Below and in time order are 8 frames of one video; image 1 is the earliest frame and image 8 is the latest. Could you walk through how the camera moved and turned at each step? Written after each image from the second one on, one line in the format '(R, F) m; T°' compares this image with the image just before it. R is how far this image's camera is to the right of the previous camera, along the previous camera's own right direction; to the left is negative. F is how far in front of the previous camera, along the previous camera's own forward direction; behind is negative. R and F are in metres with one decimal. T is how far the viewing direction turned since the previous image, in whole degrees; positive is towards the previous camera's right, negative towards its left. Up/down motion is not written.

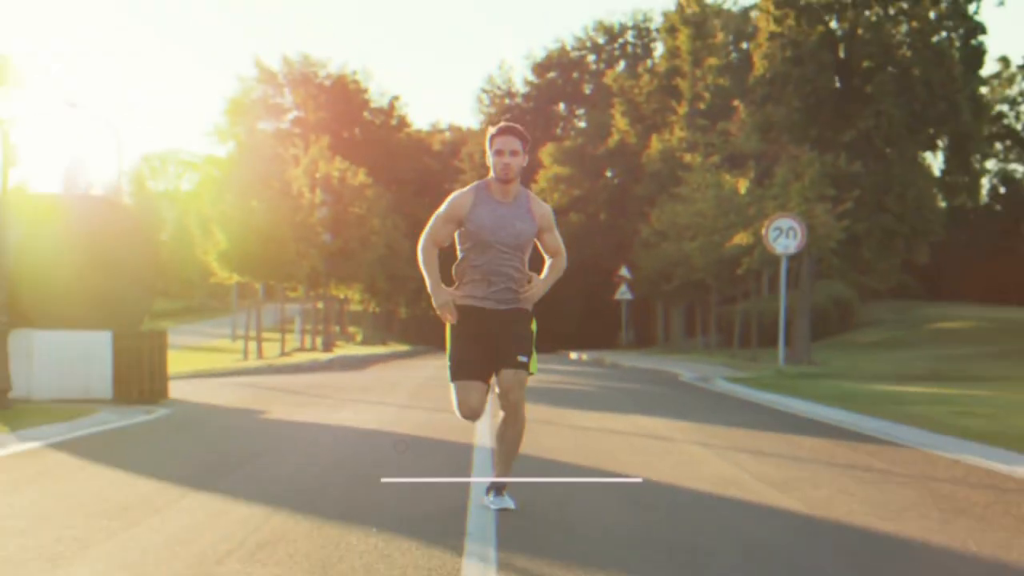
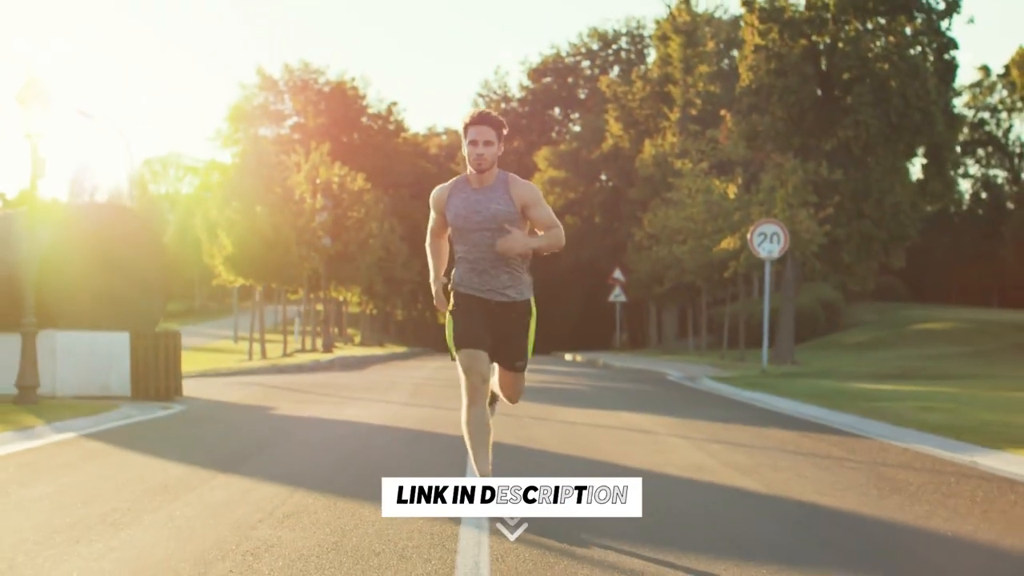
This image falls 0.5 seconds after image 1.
(0.0, -1.1) m; 0°
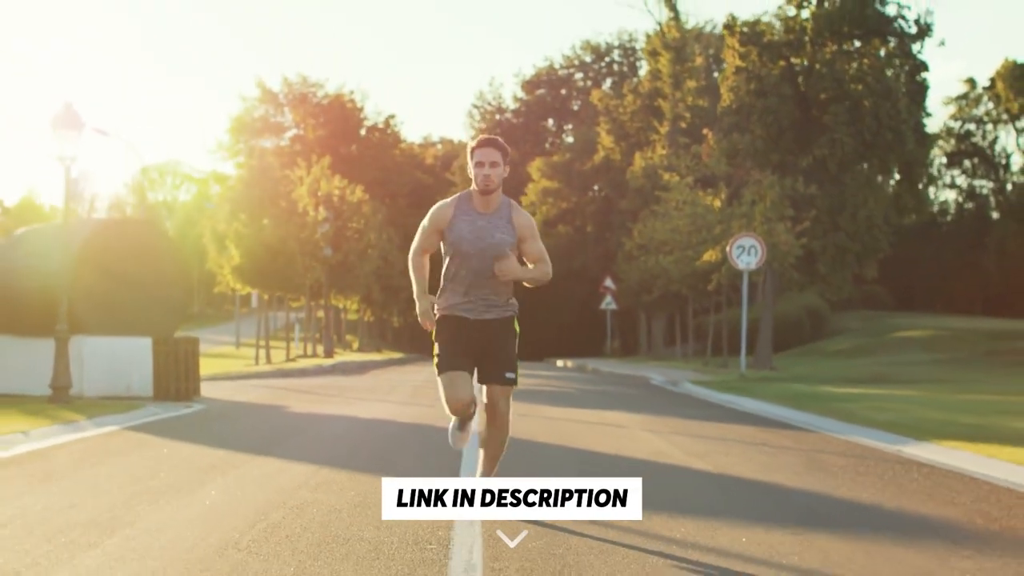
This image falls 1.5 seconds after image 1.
(0.0, -1.7) m; 0°
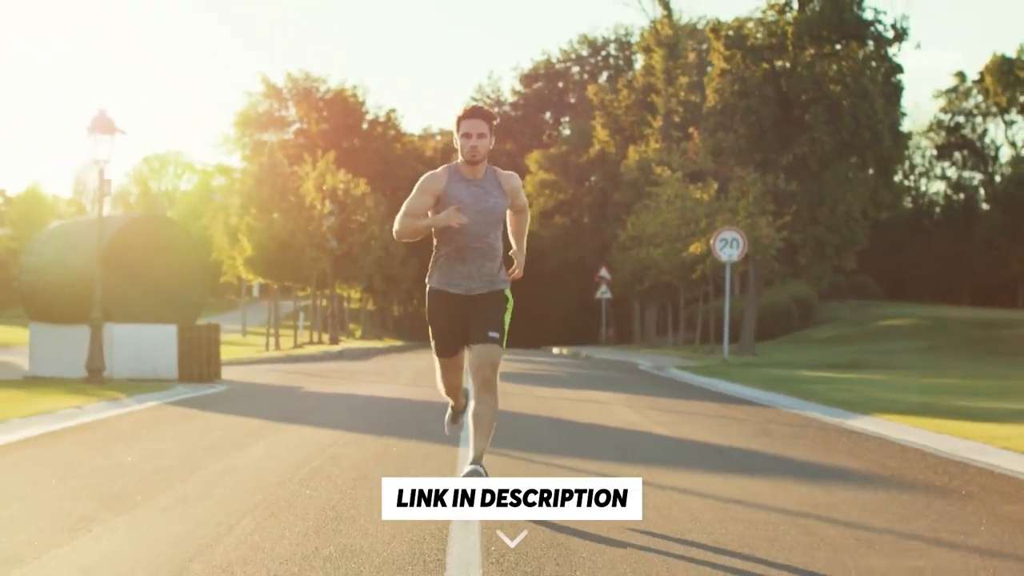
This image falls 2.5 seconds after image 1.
(+0.1, -1.9) m; 0°
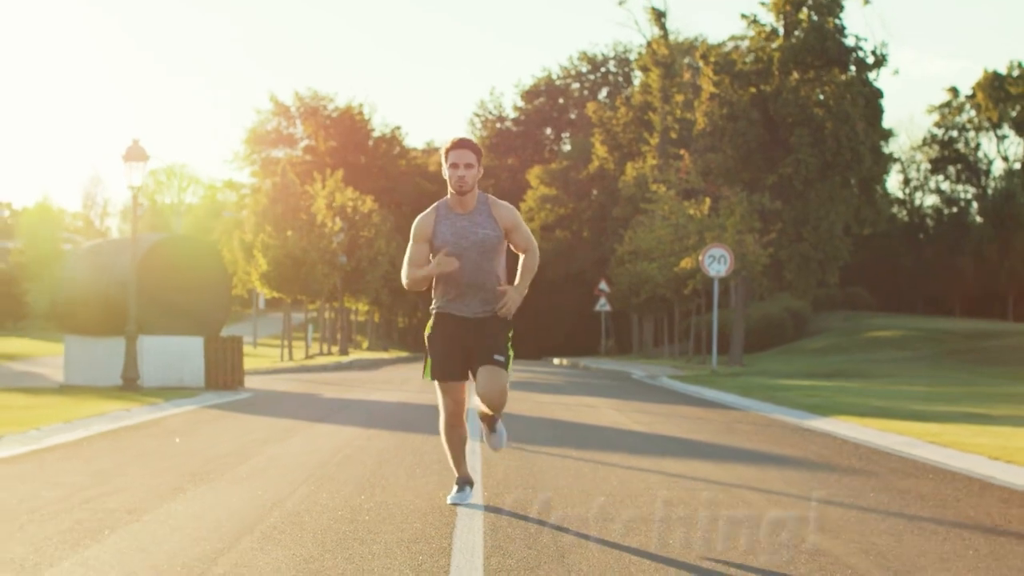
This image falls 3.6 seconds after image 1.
(+0.1, -2.0) m; 0°
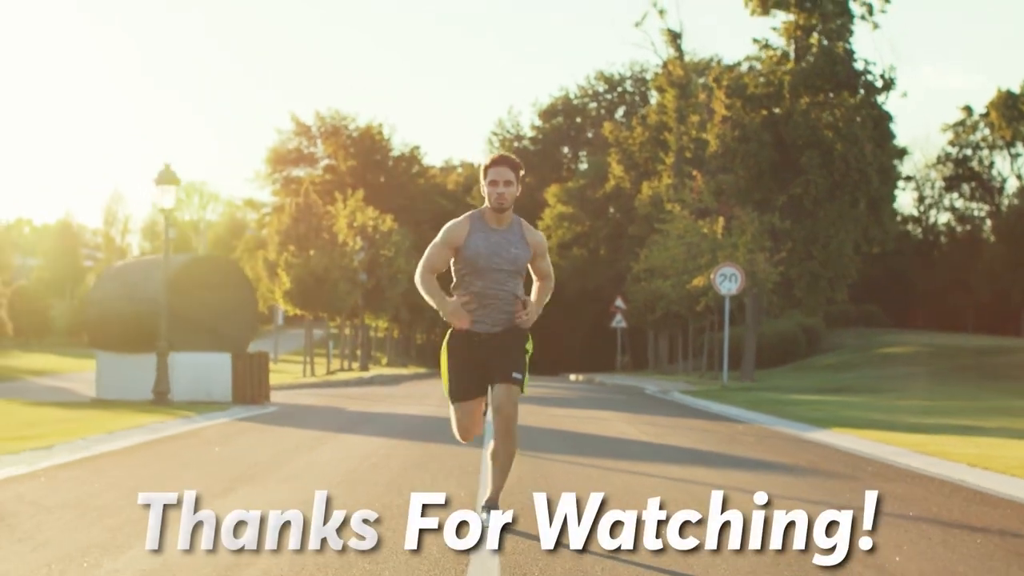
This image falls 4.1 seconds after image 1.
(0.0, -1.0) m; -1°
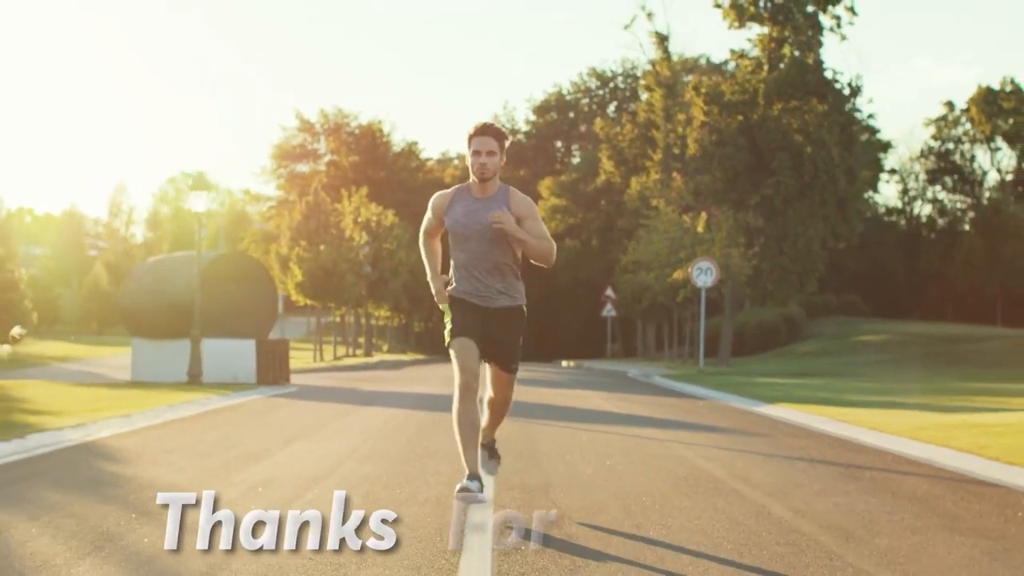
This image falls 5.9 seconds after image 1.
(0.0, -3.2) m; 0°
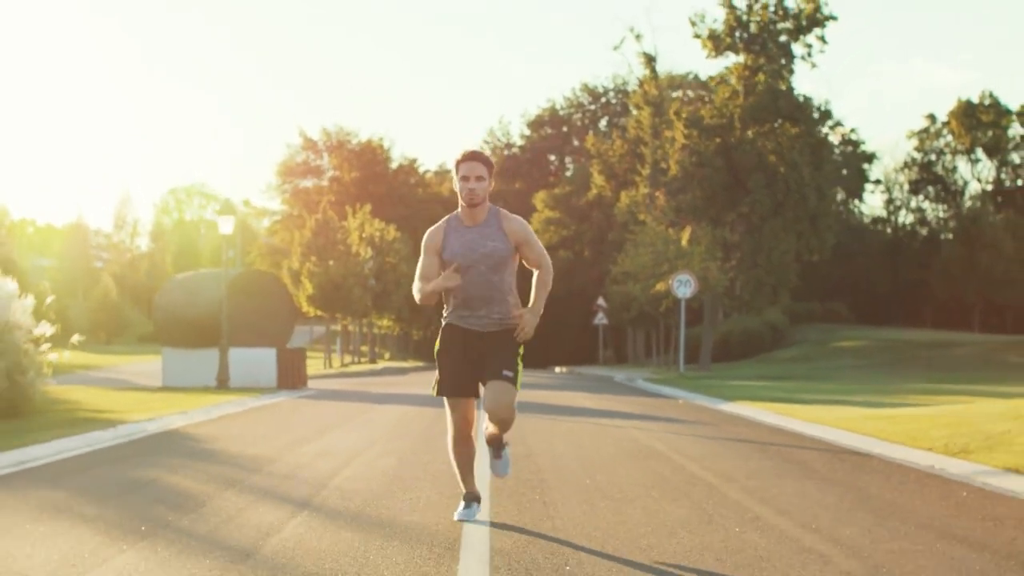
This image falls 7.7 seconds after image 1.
(0.0, -3.3) m; 0°
